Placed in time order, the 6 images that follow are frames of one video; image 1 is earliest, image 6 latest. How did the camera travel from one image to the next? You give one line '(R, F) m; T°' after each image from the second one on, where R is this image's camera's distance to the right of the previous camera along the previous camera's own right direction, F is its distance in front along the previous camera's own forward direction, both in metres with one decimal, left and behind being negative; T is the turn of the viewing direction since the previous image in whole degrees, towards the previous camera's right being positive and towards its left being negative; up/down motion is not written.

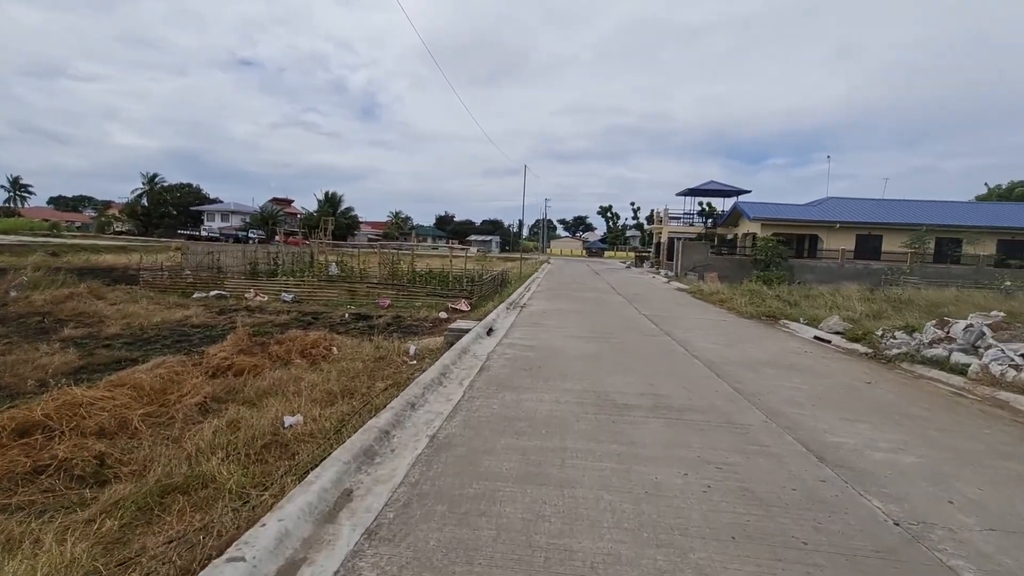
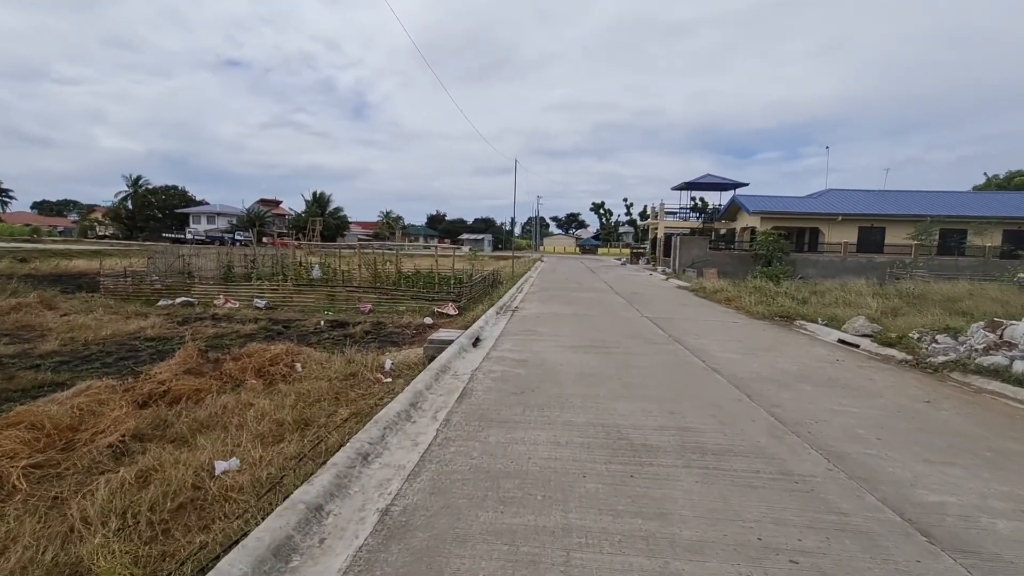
(+0.1, +1.0) m; +1°
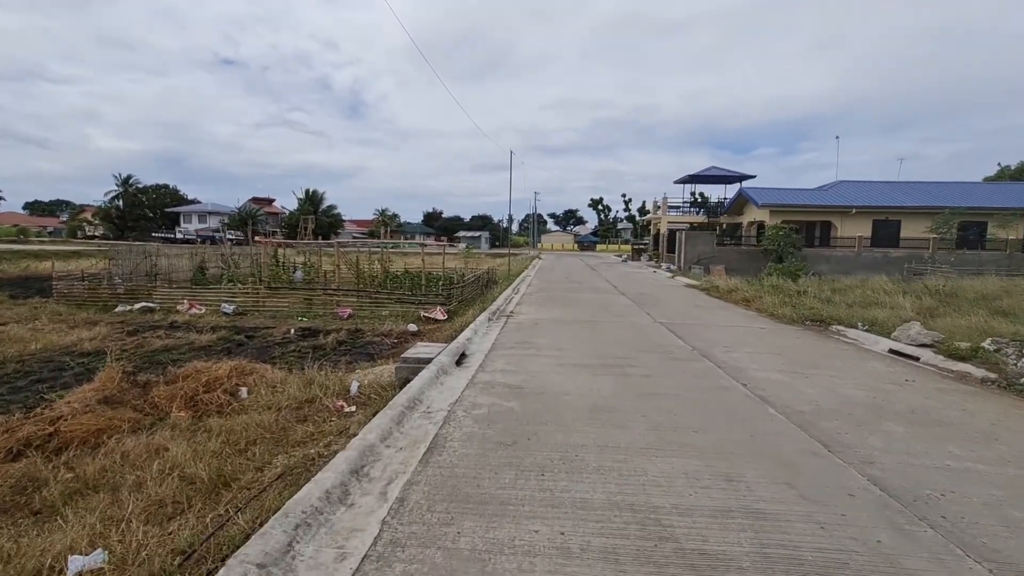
(+0.1, +1.3) m; 0°
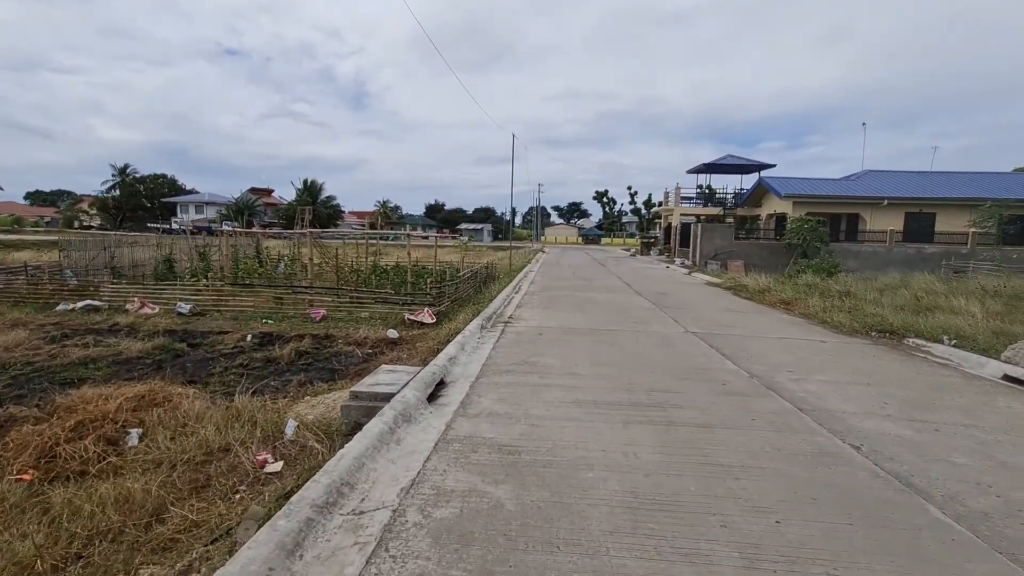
(+0.1, +1.7) m; 0°
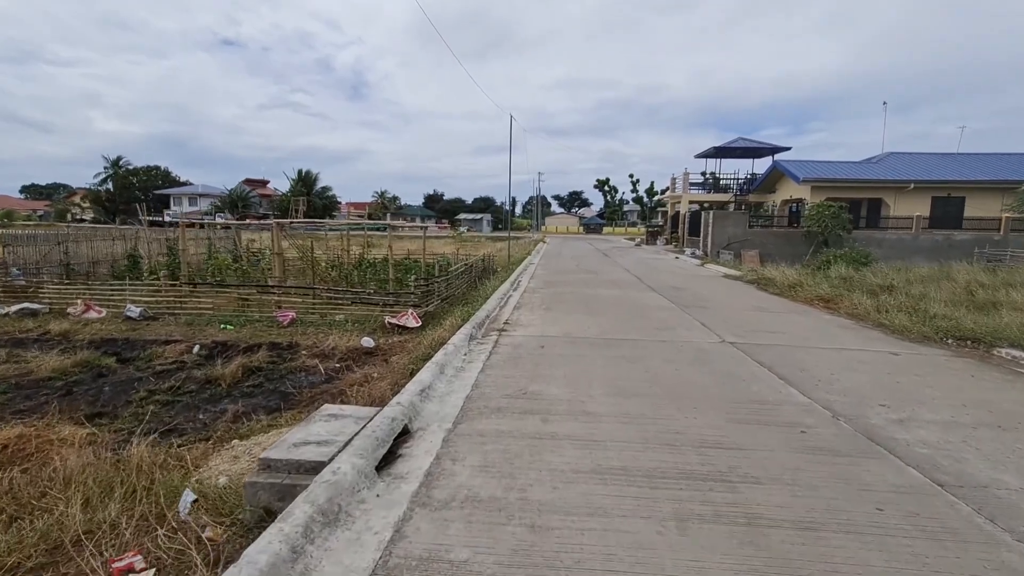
(+0.1, +1.4) m; 0°
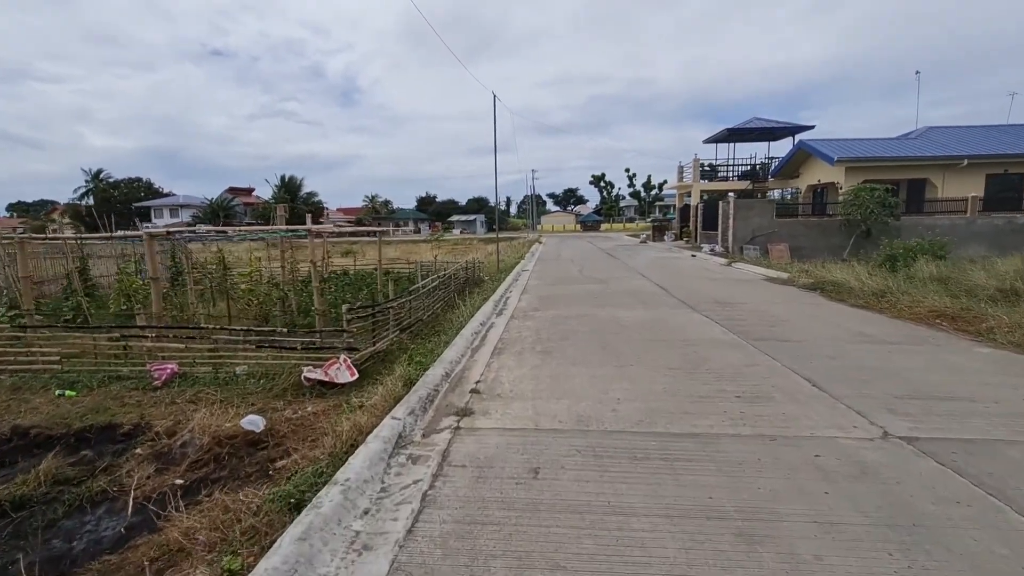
(+0.3, +2.9) m; 0°
